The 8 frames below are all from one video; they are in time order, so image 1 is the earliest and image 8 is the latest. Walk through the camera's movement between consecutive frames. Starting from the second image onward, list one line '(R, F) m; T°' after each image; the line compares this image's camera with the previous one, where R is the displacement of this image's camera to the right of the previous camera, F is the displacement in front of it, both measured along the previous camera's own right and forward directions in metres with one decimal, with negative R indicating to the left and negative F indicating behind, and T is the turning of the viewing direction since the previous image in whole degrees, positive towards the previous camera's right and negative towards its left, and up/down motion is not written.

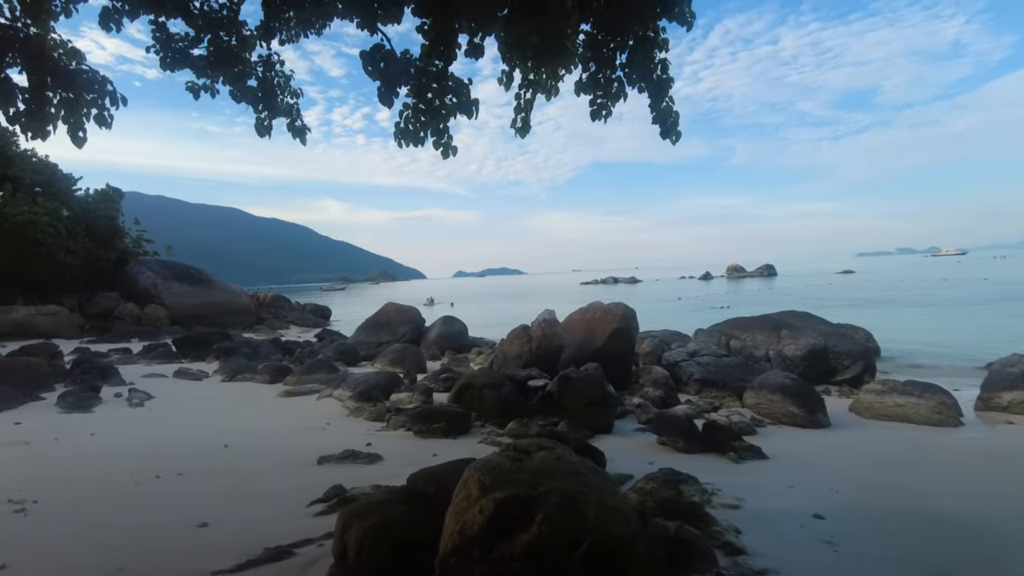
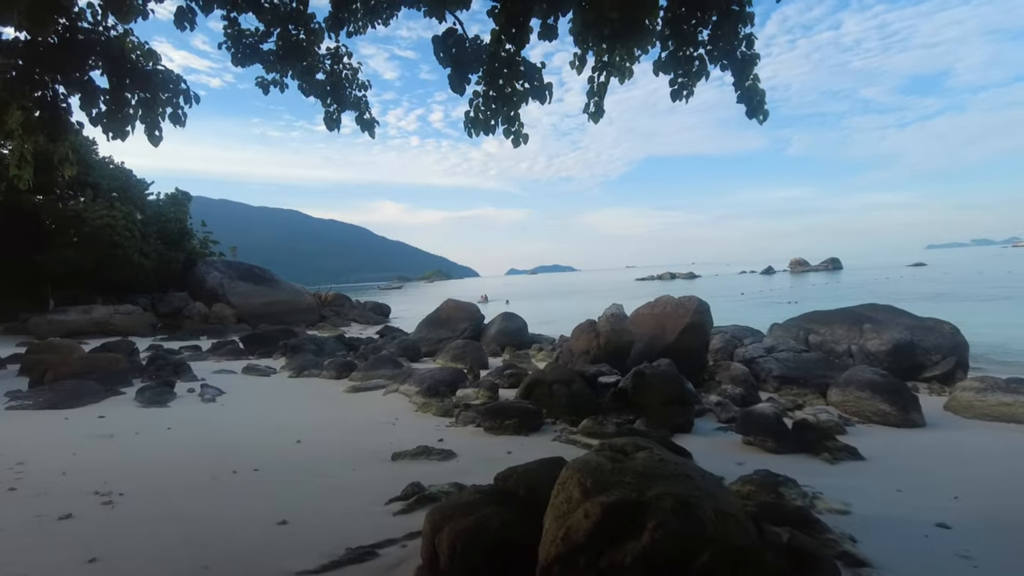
(-0.2, +0.2) m; -5°
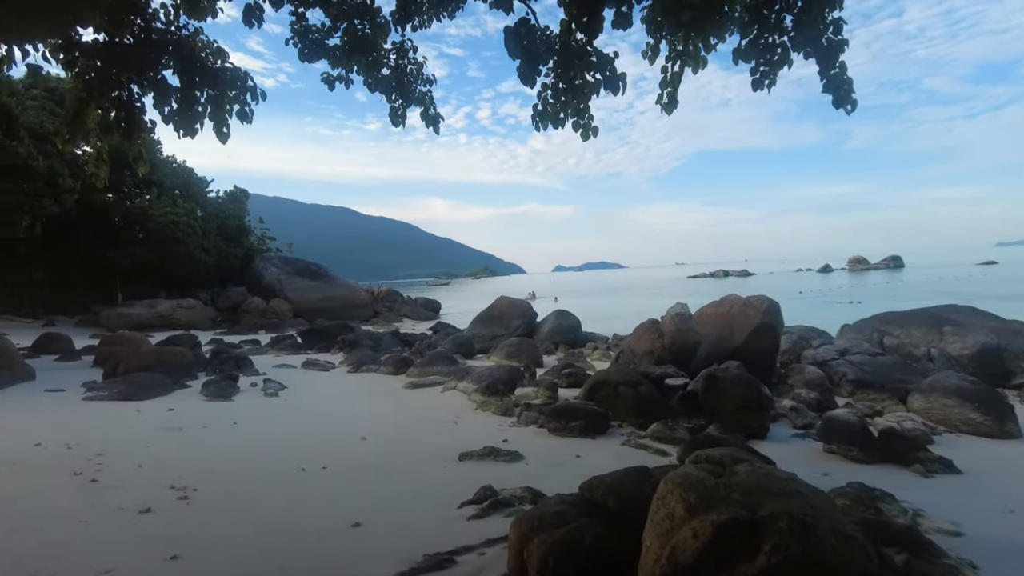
(-0.2, +0.1) m; -4°
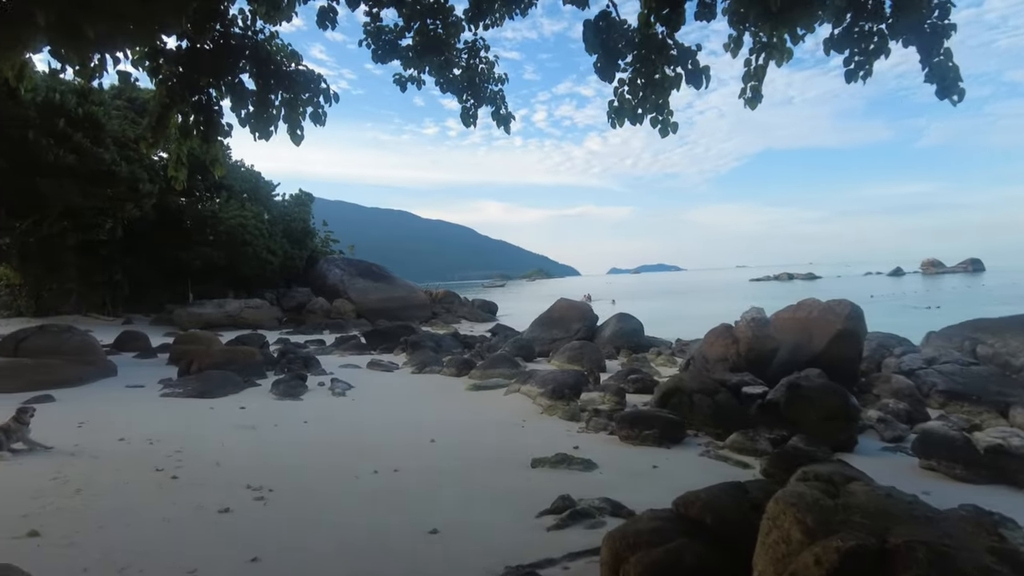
(-0.1, +0.1) m; -5°
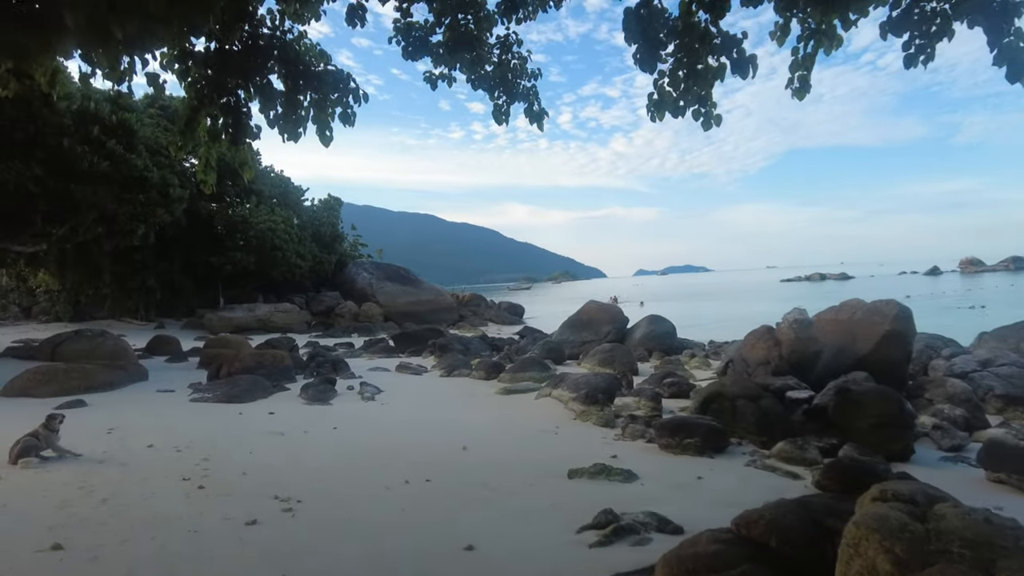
(-0.1, +0.2) m; -2°
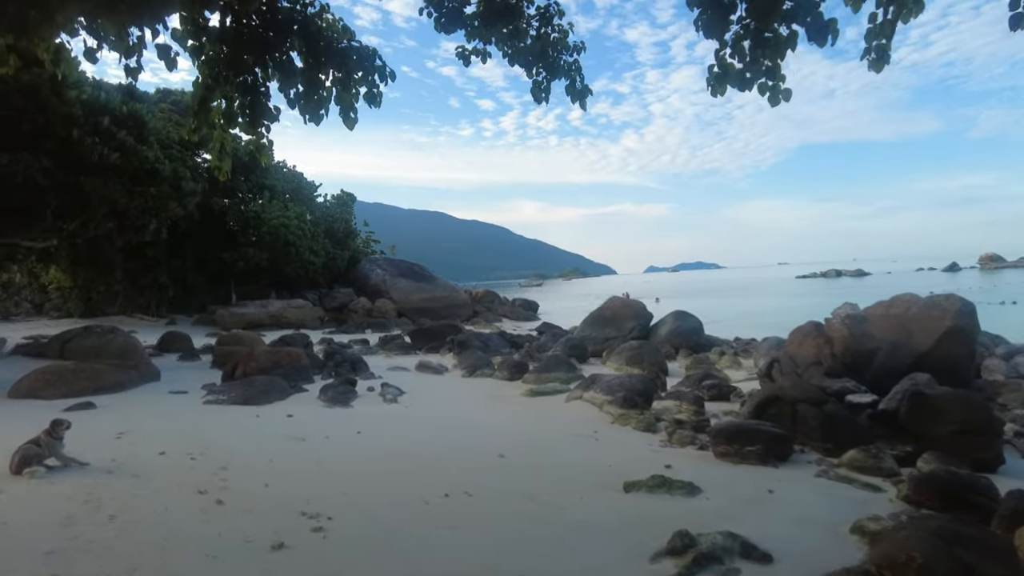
(-0.2, +0.5) m; -1°
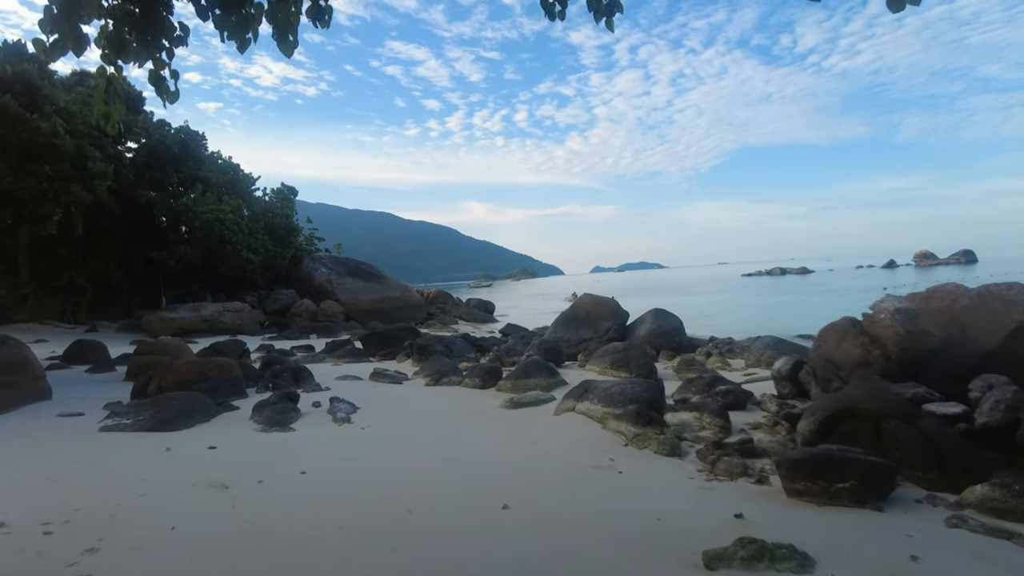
(-0.3, +1.5) m; +4°
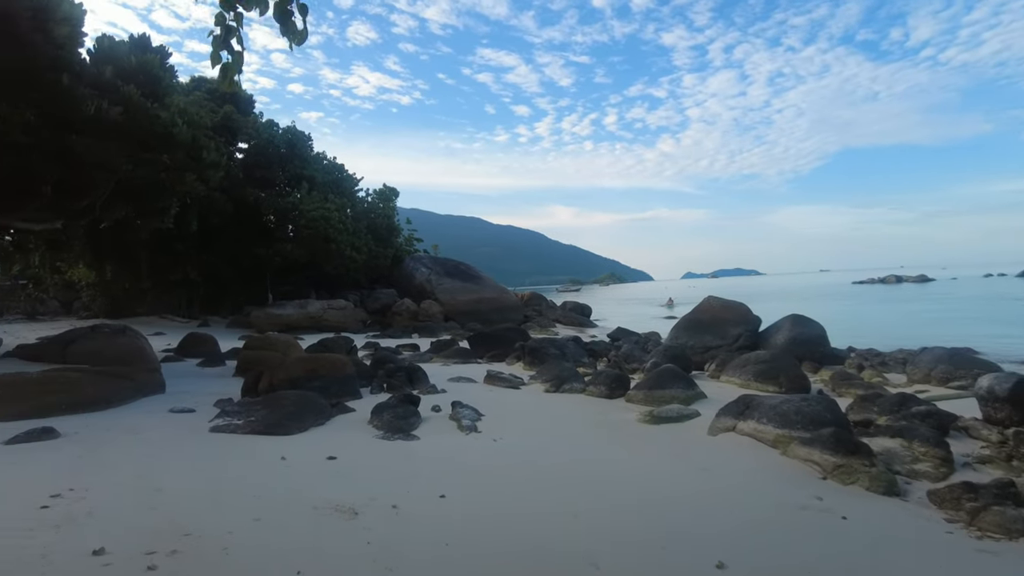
(-0.6, +0.9) m; -7°
